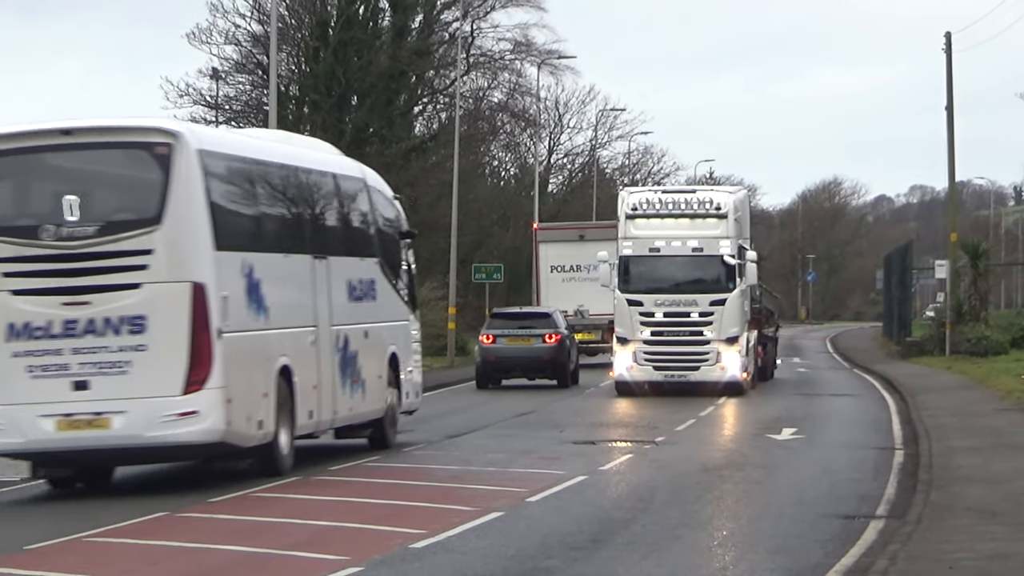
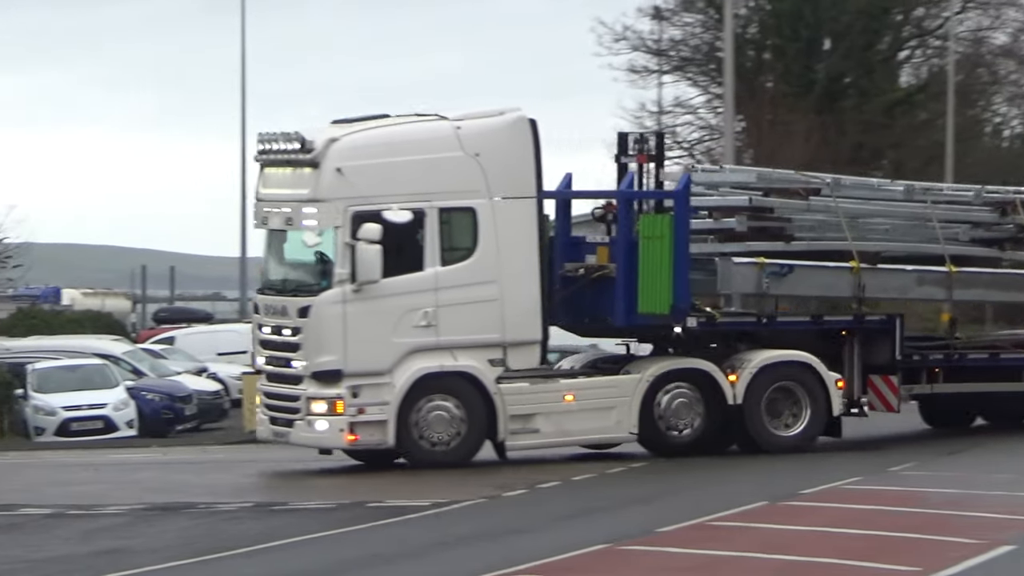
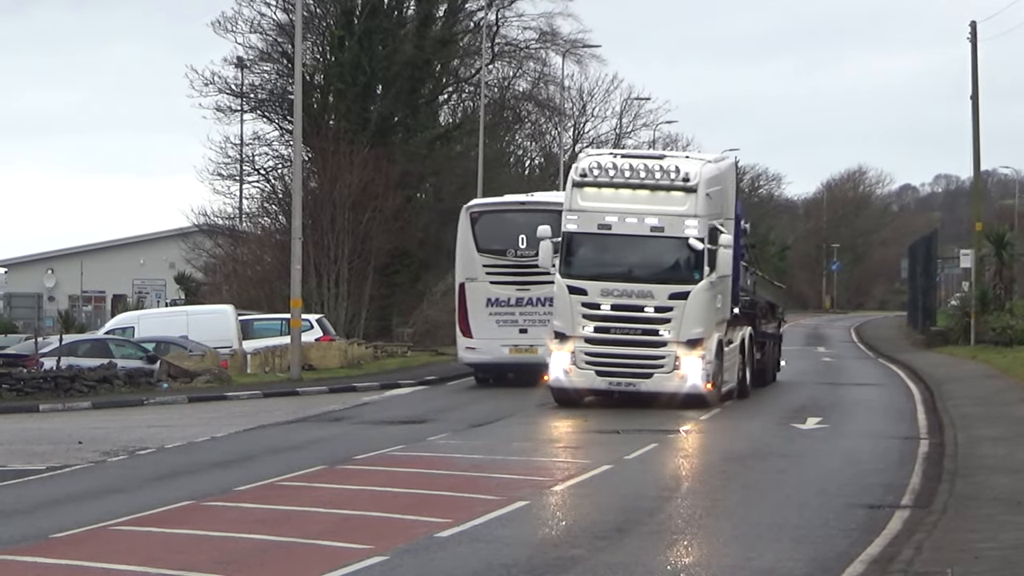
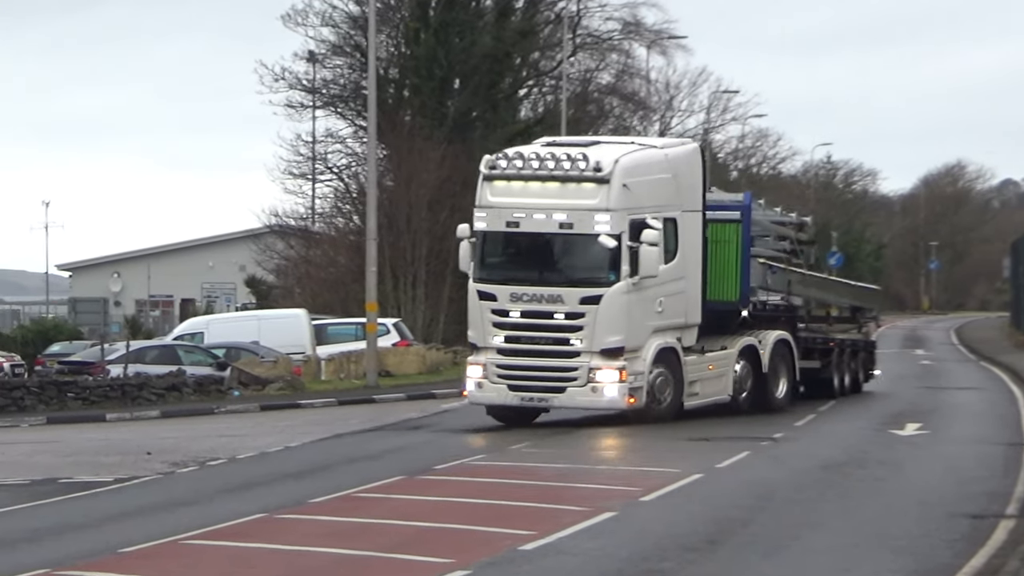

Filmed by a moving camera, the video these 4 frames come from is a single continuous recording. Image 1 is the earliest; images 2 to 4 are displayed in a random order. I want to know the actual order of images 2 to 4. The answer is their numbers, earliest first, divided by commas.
3, 4, 2
